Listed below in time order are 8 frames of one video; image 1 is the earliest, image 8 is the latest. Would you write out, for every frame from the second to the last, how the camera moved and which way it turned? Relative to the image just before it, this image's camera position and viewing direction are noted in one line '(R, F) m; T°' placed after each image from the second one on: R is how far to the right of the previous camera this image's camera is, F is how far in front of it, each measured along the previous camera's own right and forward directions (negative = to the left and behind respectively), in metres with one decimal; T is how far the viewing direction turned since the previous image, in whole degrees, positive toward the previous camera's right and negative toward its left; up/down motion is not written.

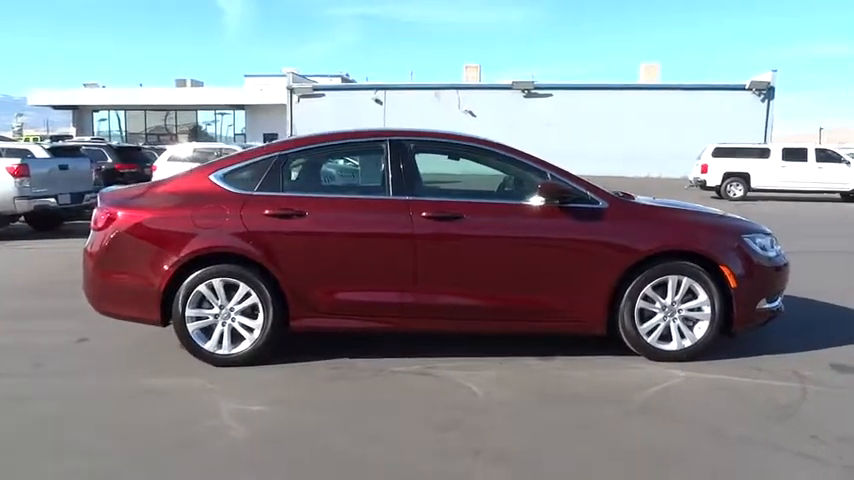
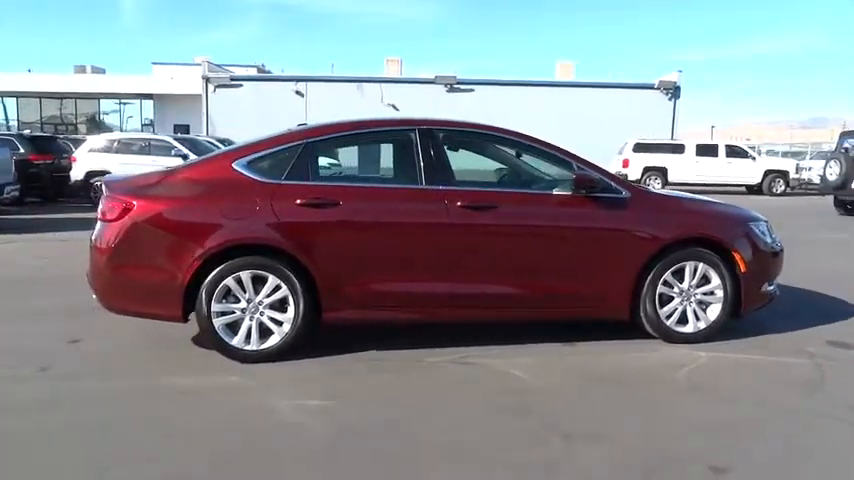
(-1.1, +0.1) m; +8°
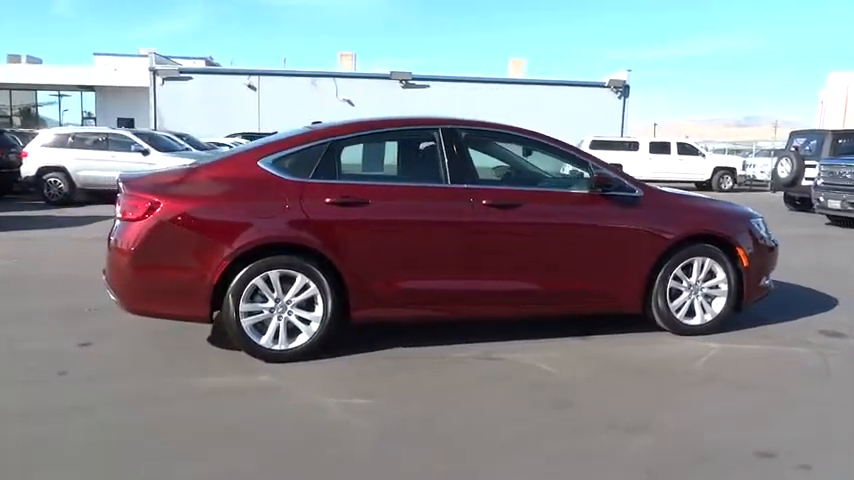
(-0.7, -0.1) m; +5°
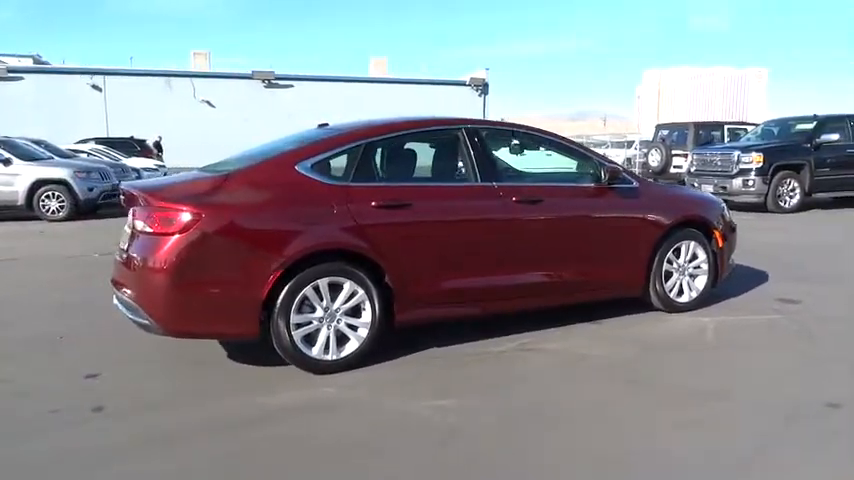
(-1.6, +0.1) m; +13°
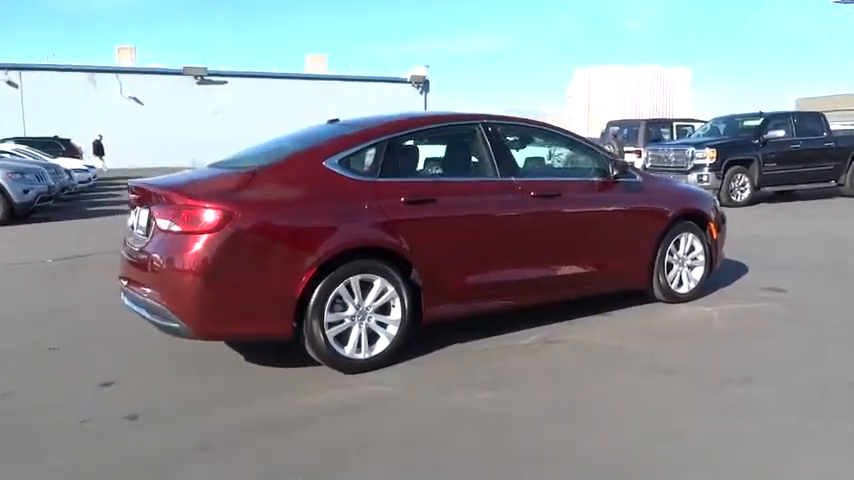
(-0.8, +0.1) m; +5°
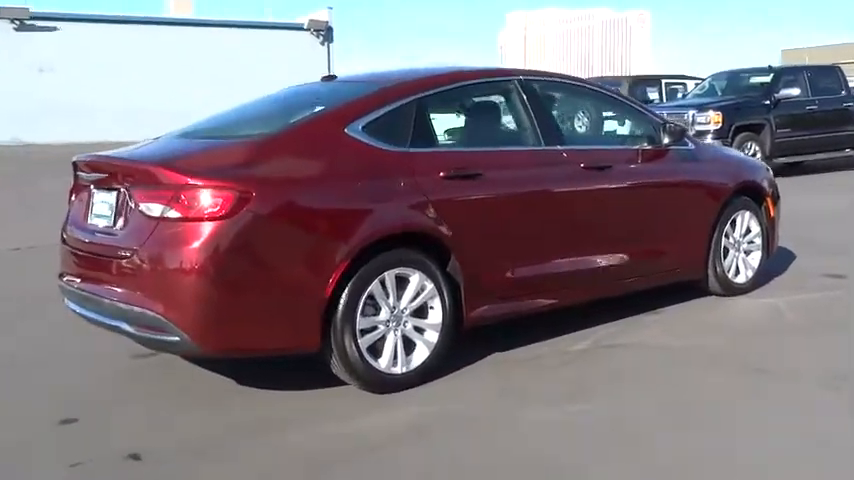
(-0.6, +1.0) m; +3°
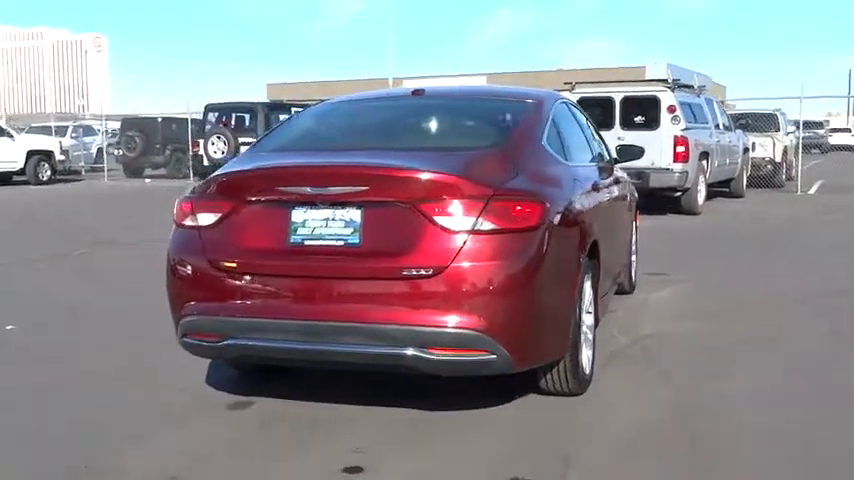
(0.0, -0.5) m; +2°
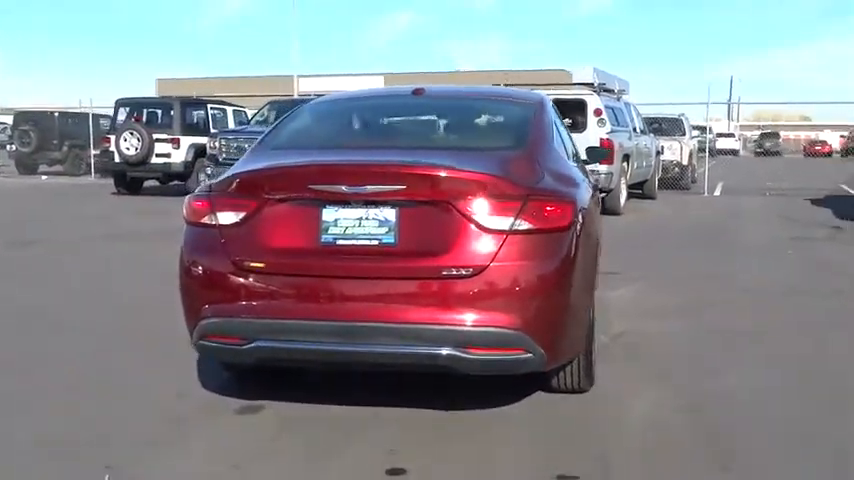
(-0.6, 0.0) m; +6°
